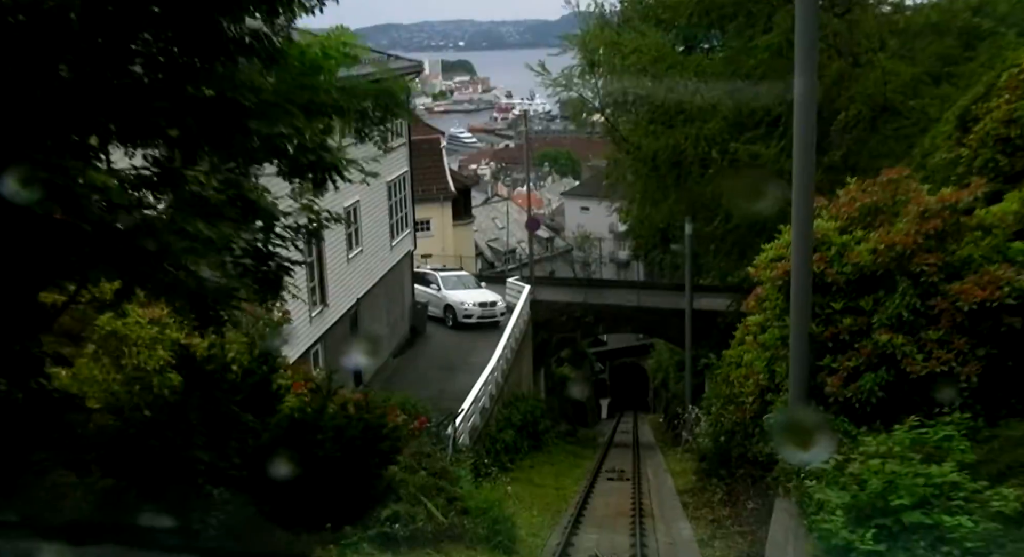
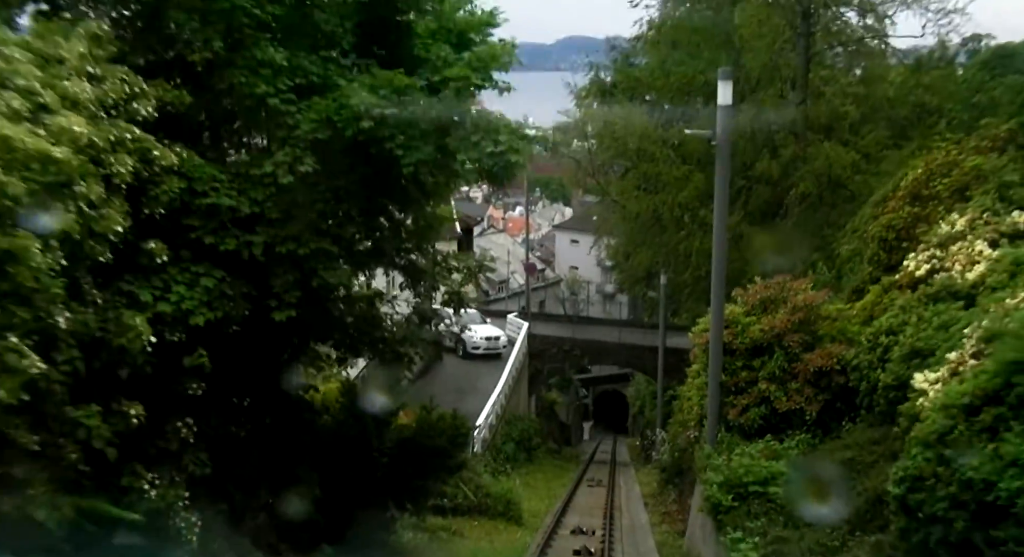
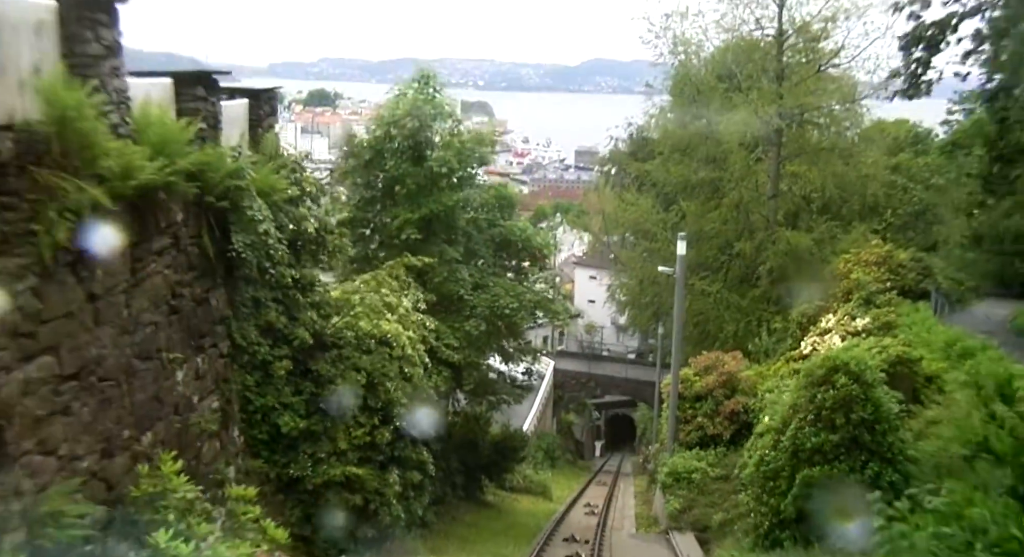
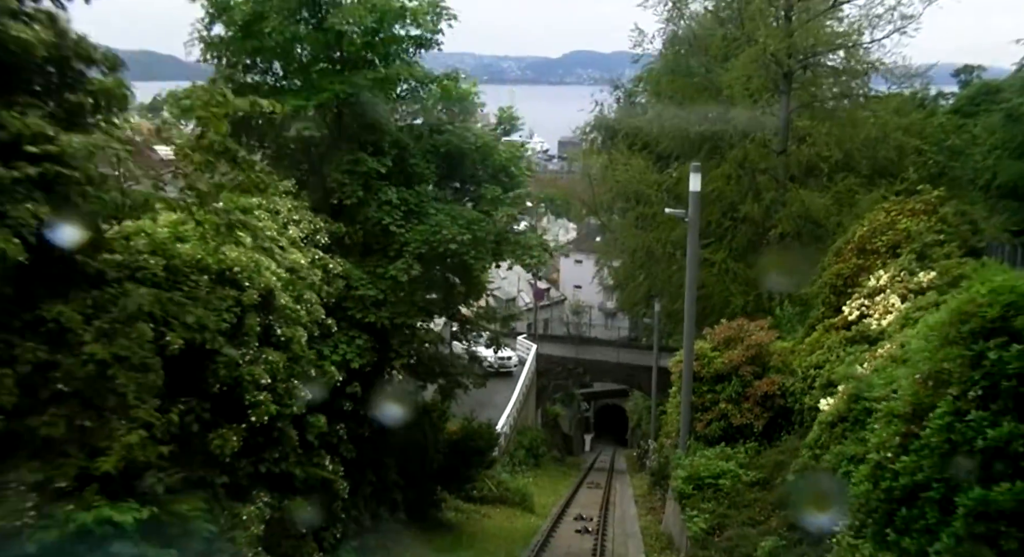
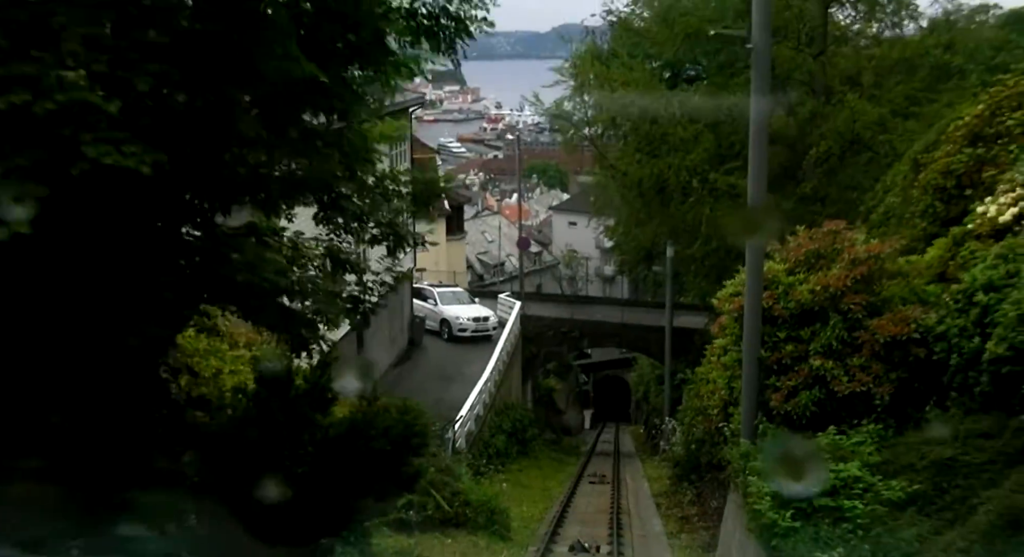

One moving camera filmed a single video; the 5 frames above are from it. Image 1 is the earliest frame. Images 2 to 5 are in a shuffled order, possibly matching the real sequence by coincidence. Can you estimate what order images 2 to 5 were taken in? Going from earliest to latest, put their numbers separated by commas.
5, 2, 4, 3
